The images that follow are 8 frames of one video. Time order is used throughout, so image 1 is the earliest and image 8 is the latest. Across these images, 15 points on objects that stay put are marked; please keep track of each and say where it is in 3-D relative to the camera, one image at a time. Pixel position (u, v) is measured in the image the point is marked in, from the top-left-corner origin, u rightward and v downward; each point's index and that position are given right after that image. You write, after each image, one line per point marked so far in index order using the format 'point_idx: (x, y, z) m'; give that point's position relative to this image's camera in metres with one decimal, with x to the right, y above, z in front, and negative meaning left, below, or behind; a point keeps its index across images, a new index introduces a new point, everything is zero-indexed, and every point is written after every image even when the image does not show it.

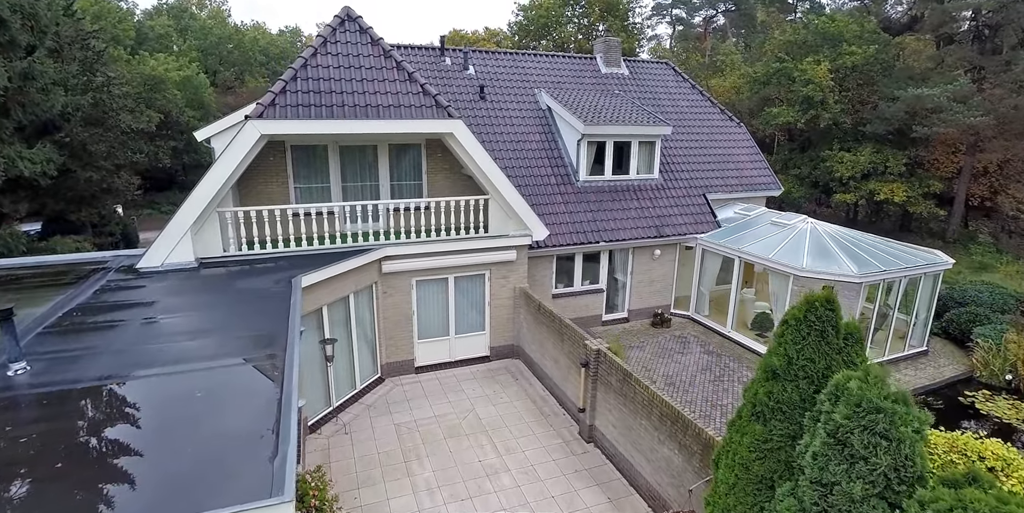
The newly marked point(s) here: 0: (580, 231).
0: (+1.9, +0.7, +15.3) m
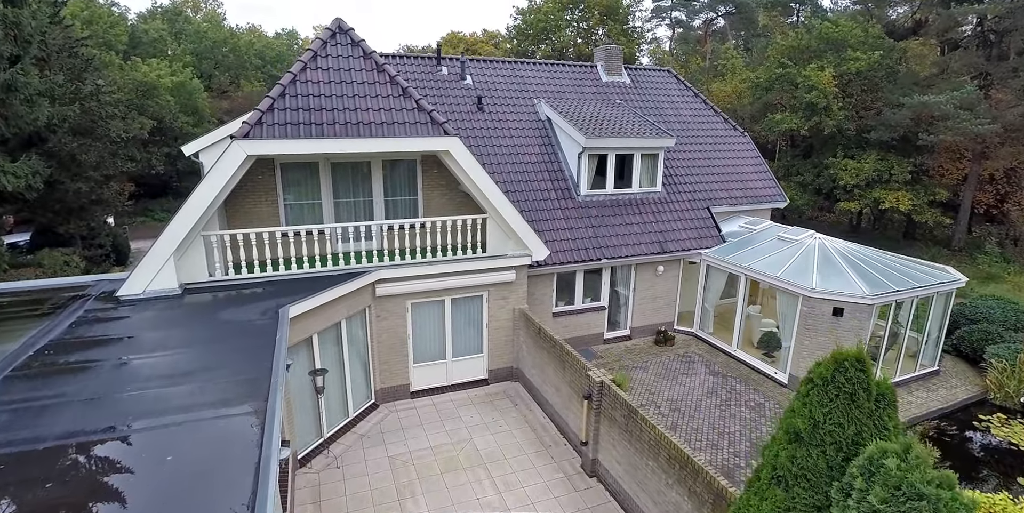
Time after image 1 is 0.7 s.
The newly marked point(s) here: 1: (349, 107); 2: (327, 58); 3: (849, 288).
0: (+1.9, +0.3, +14.8) m
1: (-3.4, +3.1, +11.0) m
2: (-4.0, +4.3, +11.5) m
3: (+8.2, -0.8, +13.0) m
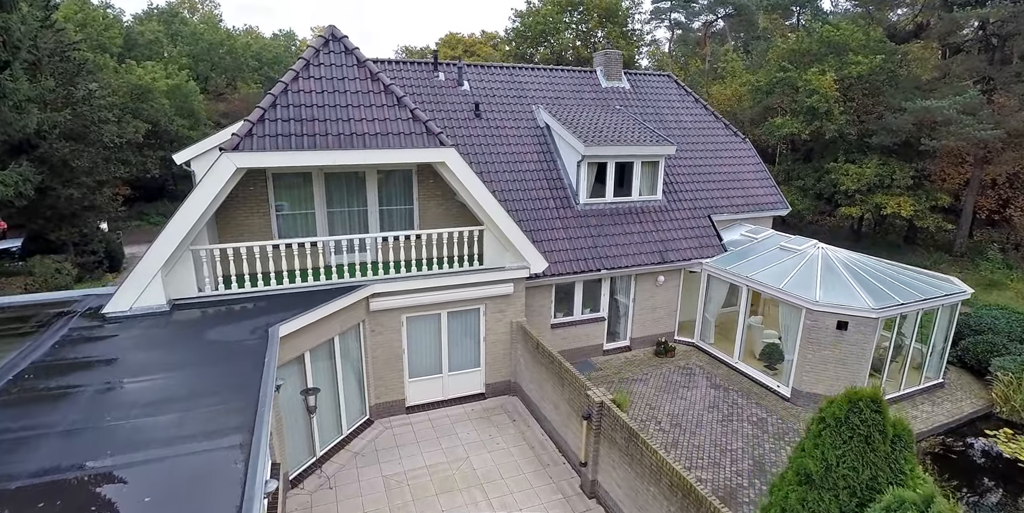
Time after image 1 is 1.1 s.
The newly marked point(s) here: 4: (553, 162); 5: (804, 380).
0: (+1.8, 0.0, +14.5) m
1: (-3.4, +2.8, +10.7) m
2: (-4.0, +4.0, +11.2) m
3: (+8.1, -1.1, +12.7) m
4: (+1.2, +2.9, +16.2) m
5: (+7.3, -3.1, +13.4) m
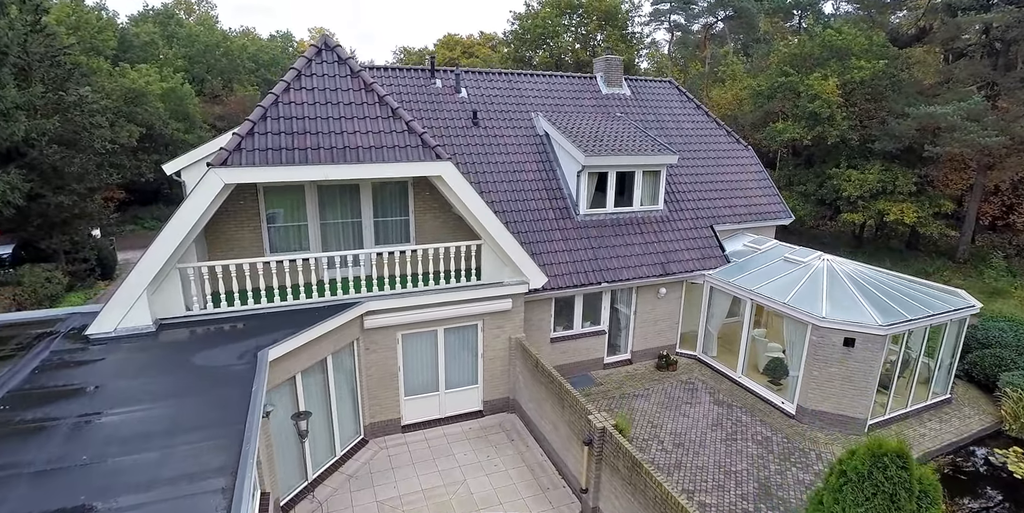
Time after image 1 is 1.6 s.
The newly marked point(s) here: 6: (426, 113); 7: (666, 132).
0: (+1.8, -0.4, +14.2) m
1: (-3.4, +2.4, +10.4) m
2: (-4.1, +3.6, +10.9) m
3: (+8.1, -1.4, +12.4) m
4: (+1.2, +2.5, +15.8) m
5: (+7.2, -3.4, +13.0) m
6: (-2.5, +4.2, +15.6) m
7: (+5.2, +4.2, +18.2) m
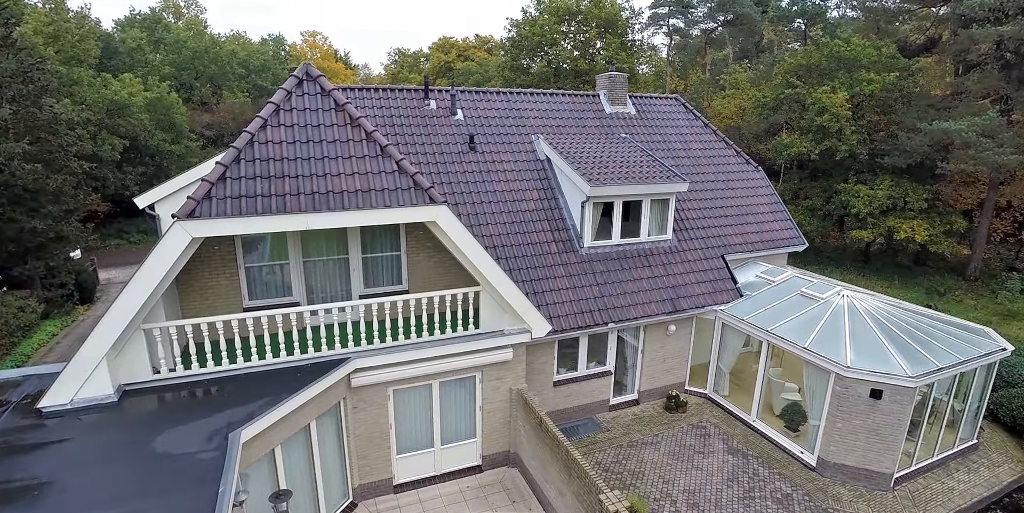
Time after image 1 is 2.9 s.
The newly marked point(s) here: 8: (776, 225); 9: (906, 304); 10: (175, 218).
0: (+1.8, -1.3, +13.3) m
1: (-3.4, +1.5, +9.4) m
2: (-4.0, +2.7, +9.9) m
3: (+8.1, -2.3, +11.6) m
4: (+1.2, +1.6, +14.9) m
5: (+7.2, -4.3, +12.2) m
6: (-2.5, +3.2, +14.6) m
7: (+5.2, +3.3, +17.3) m
8: (+8.4, +1.0, +17.0) m
9: (+10.4, -1.3, +14.2) m
10: (-5.2, +0.6, +8.3) m
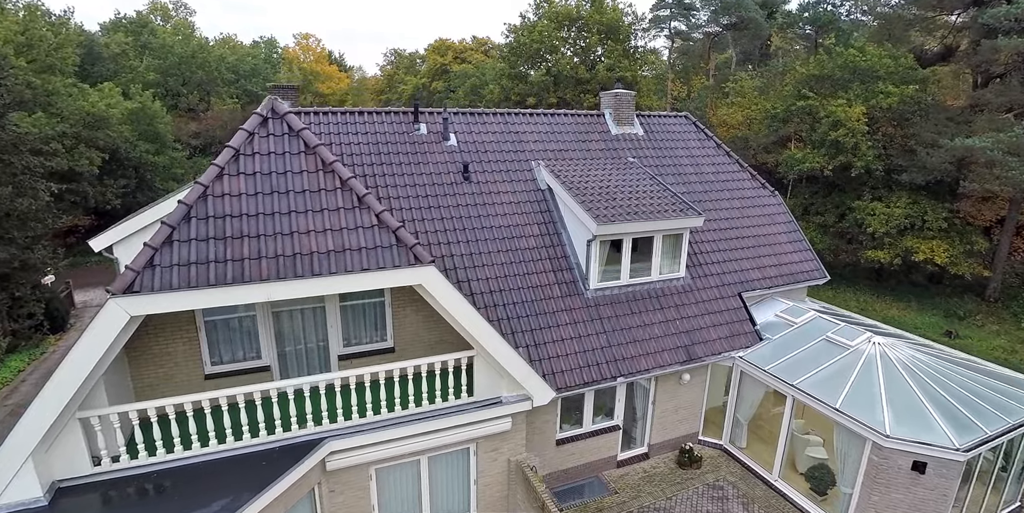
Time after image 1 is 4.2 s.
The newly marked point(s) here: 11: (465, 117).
0: (+1.8, -2.4, +12.0) m
1: (-3.4, +0.4, +8.1) m
2: (-4.1, +1.6, +8.6) m
3: (+8.1, -3.4, +10.3) m
4: (+1.1, +0.5, +13.6) m
5: (+7.2, -5.4, +10.9) m
6: (-2.6, +2.2, +13.3) m
7: (+5.2, +2.3, +16.0) m
8: (+8.3, 0.0, +15.8) m
9: (+10.4, -2.3, +13.0) m
10: (-5.2, -0.5, +7.0) m
11: (-1.3, +3.9, +15.1) m
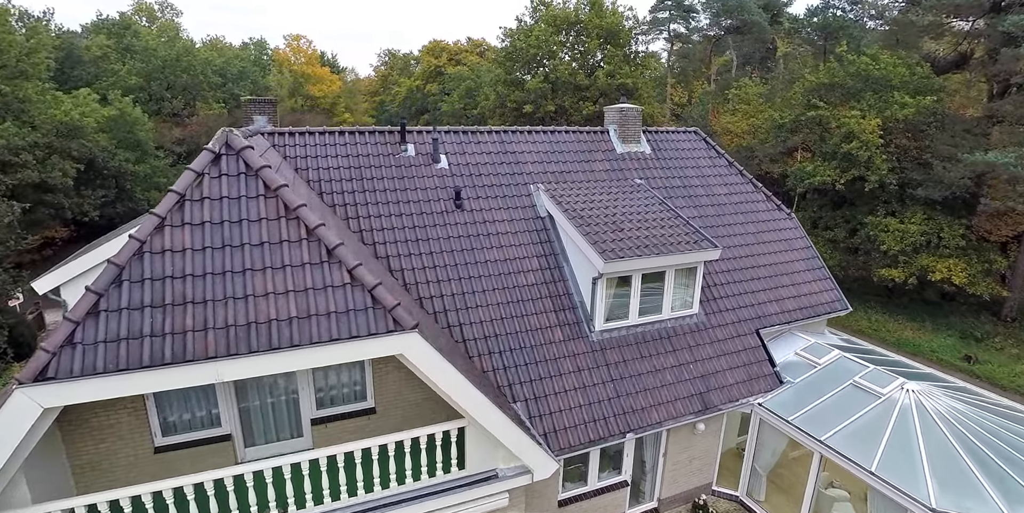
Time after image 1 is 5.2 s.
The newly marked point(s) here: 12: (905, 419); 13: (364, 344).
0: (+1.7, -3.2, +10.8) m
1: (-3.5, -0.4, +6.8) m
2: (-4.1, +0.8, +7.3) m
3: (+8.0, -4.2, +9.1) m
4: (+1.0, -0.3, +12.4) m
5: (+7.2, -6.2, +9.7) m
6: (-2.6, +1.3, +12.1) m
7: (+5.1, +1.5, +14.8) m
8: (+8.2, -0.9, +14.6) m
9: (+10.3, -3.1, +11.8) m
10: (-5.2, -1.3, +5.7) m
11: (-1.4, +3.1, +13.9) m
12: (+7.9, -3.3, +10.7) m
13: (-1.9, -1.1, +6.9) m
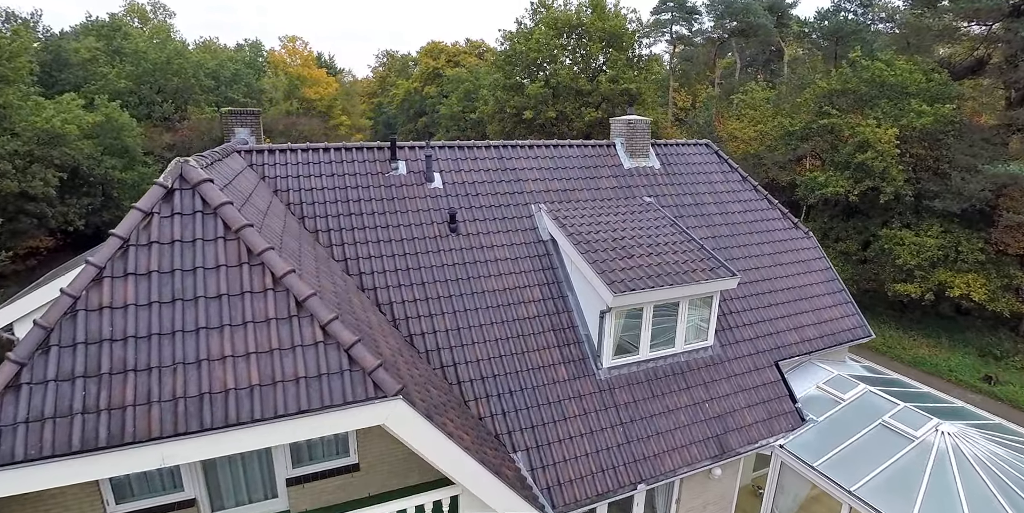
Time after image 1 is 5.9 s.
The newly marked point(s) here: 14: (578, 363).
0: (+1.7, -3.8, +9.8) m
1: (-3.5, -1.0, +5.8) m
2: (-4.1, +0.2, +6.3) m
3: (+8.0, -4.8, +8.2) m
4: (+1.0, -0.9, +11.4) m
5: (+7.2, -6.8, +8.8) m
6: (-2.6, +0.7, +11.1) m
7: (+5.1, +0.9, +13.8) m
8: (+8.2, -1.5, +13.6) m
9: (+10.3, -3.7, +10.8) m
10: (-5.2, -1.9, +4.7) m
11: (-1.4, +2.5, +12.9) m
12: (+7.9, -3.9, +9.8) m
13: (-1.9, -1.7, +5.9) m
14: (+1.3, -2.1, +10.7) m
